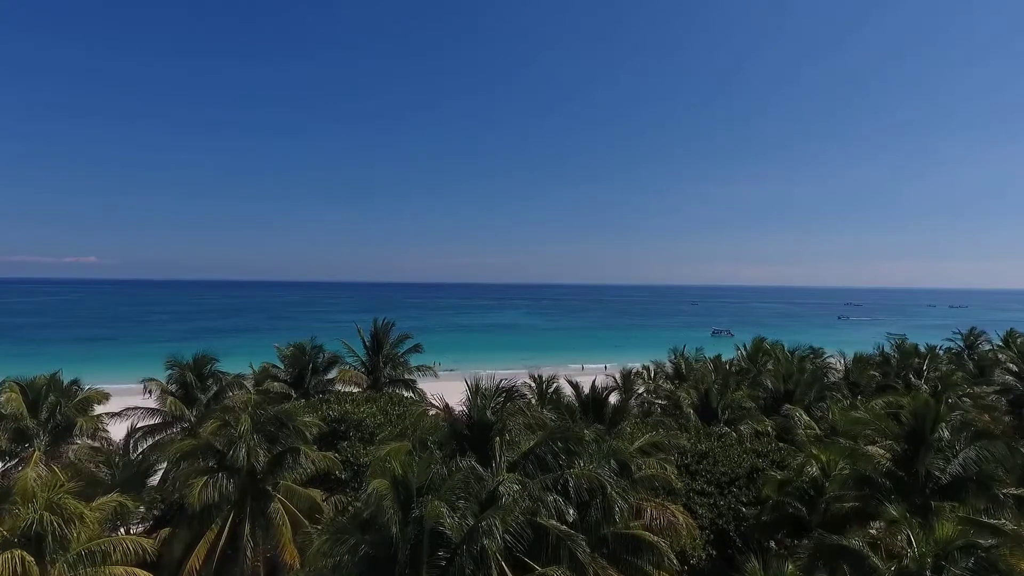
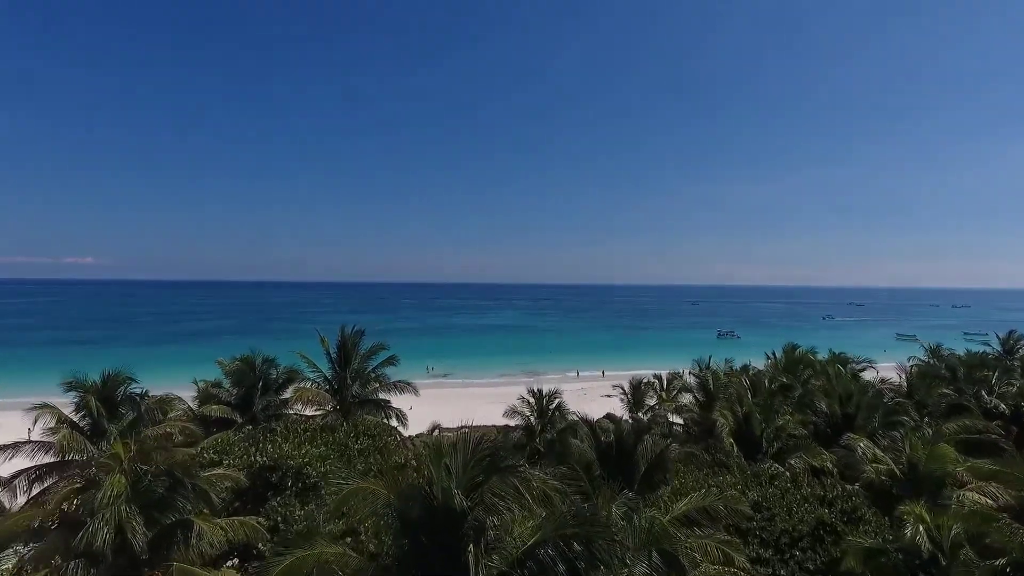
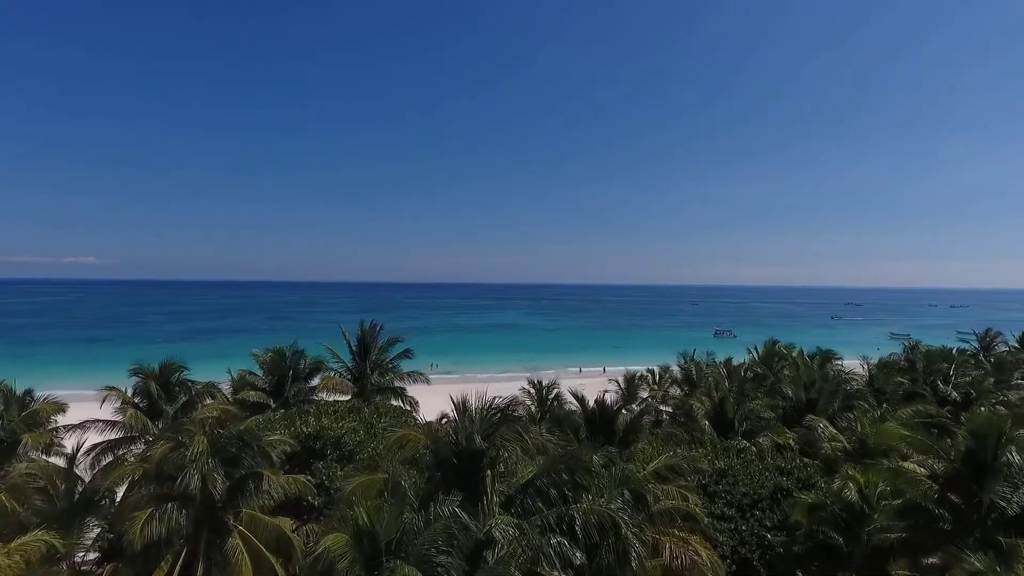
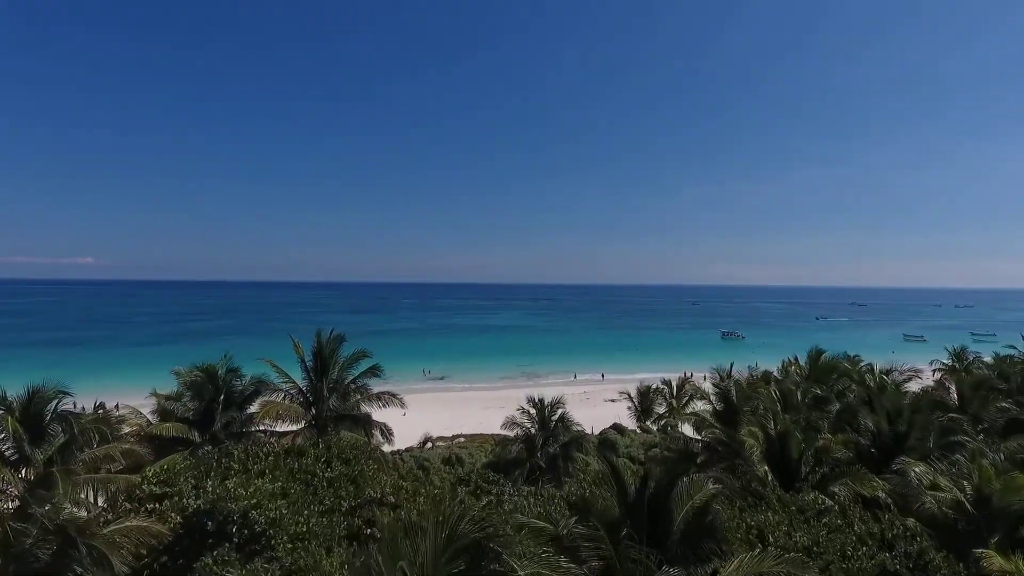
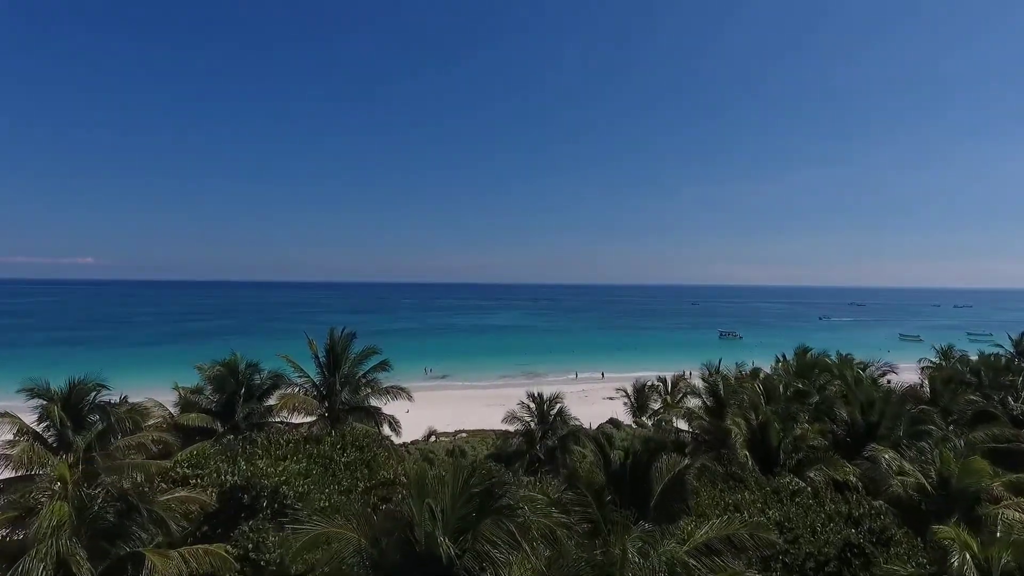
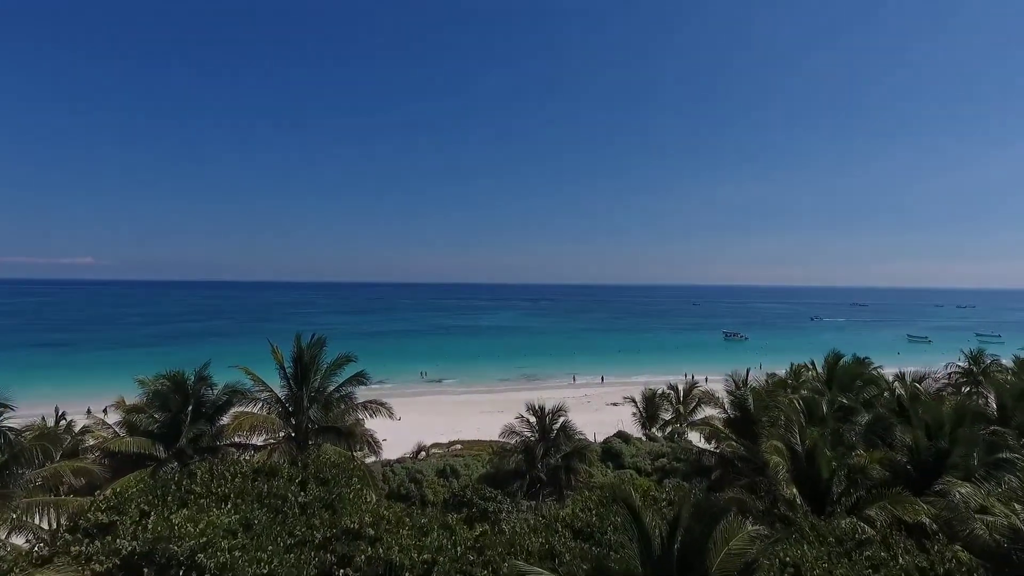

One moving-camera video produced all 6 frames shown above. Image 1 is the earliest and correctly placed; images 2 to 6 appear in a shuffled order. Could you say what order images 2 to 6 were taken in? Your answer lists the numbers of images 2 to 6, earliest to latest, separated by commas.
3, 2, 5, 4, 6
